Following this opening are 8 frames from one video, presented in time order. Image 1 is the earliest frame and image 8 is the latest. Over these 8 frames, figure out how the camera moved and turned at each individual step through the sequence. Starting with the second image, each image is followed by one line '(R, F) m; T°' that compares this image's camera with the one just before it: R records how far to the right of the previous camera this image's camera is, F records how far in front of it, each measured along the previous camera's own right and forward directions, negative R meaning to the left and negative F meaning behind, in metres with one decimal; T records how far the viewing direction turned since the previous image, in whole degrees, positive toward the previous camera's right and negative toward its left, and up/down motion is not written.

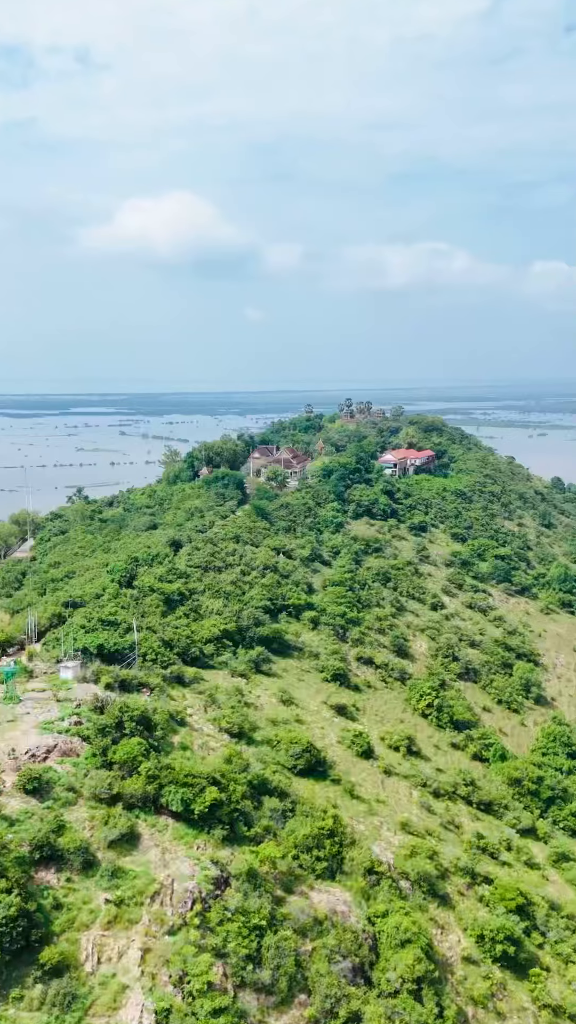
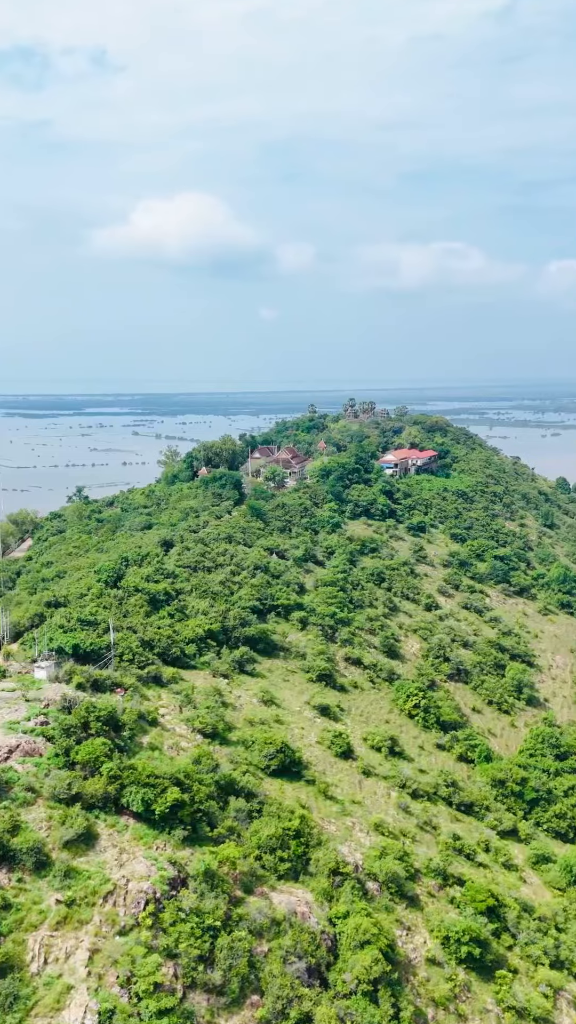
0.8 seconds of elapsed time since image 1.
(+0.7, 0.0) m; 0°
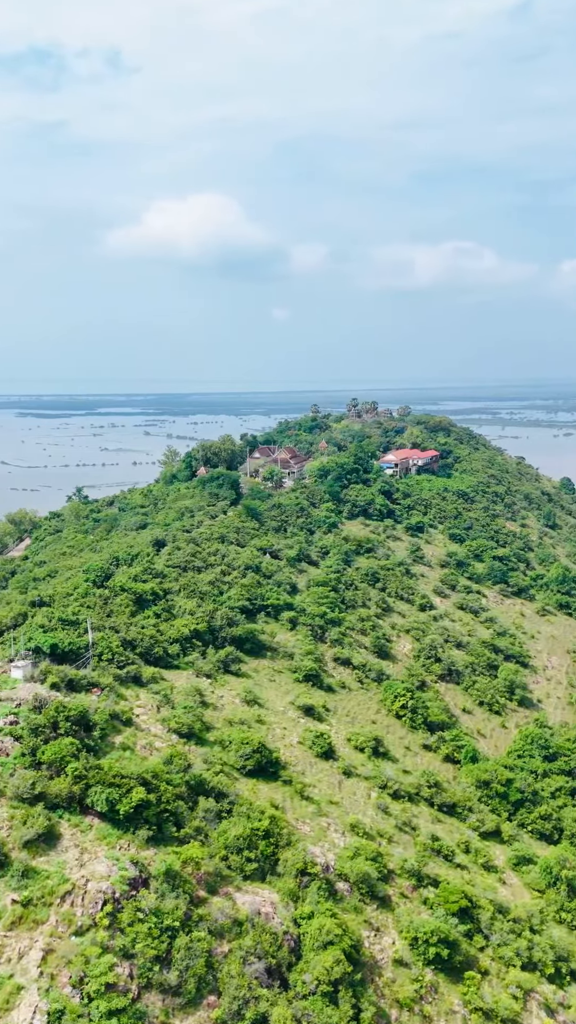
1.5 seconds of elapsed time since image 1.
(+0.6, 0.0) m; 0°
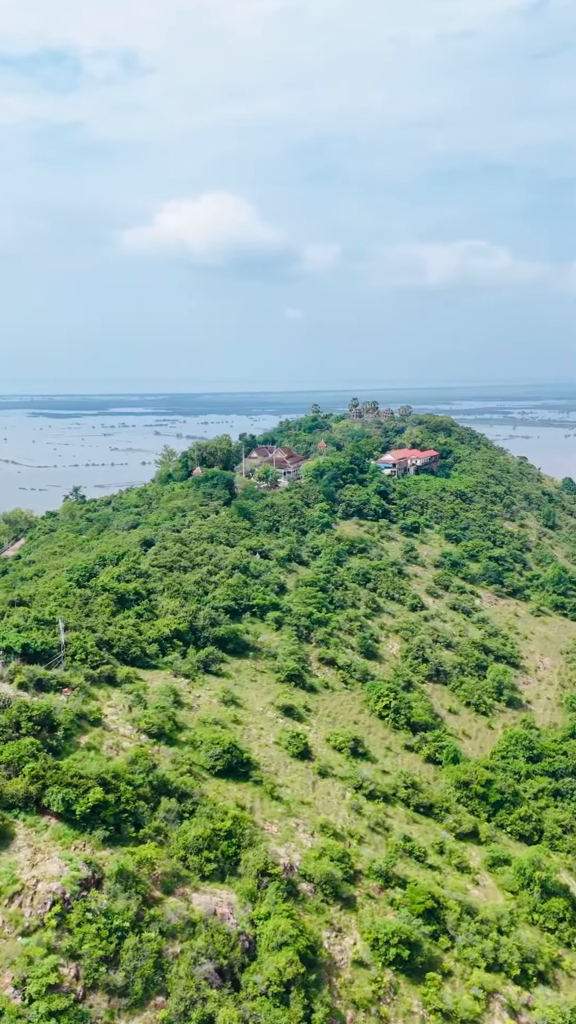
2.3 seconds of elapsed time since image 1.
(+0.7, 0.0) m; 0°
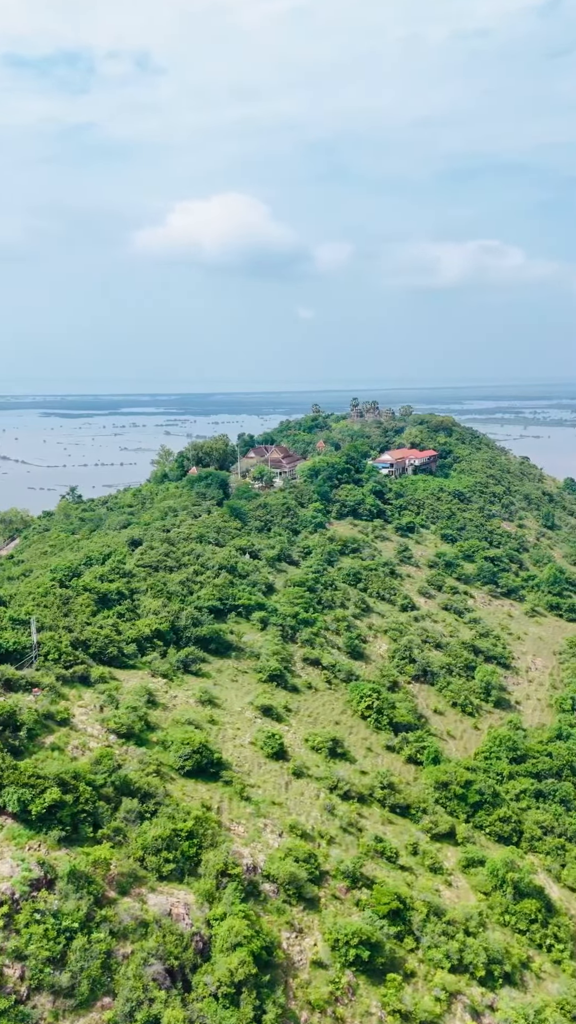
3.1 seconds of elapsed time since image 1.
(+0.7, 0.0) m; 0°
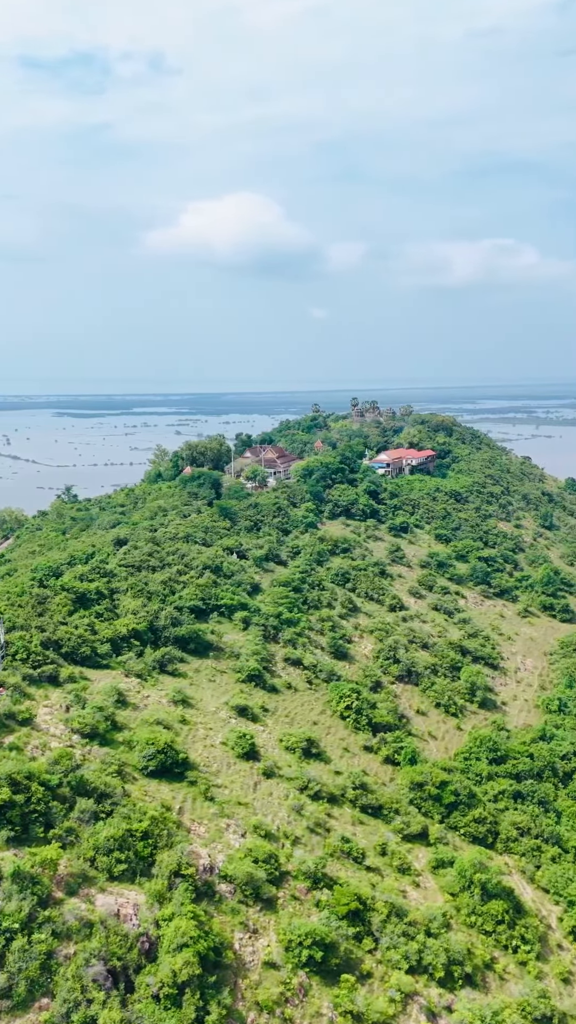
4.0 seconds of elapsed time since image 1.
(+0.8, 0.0) m; 0°
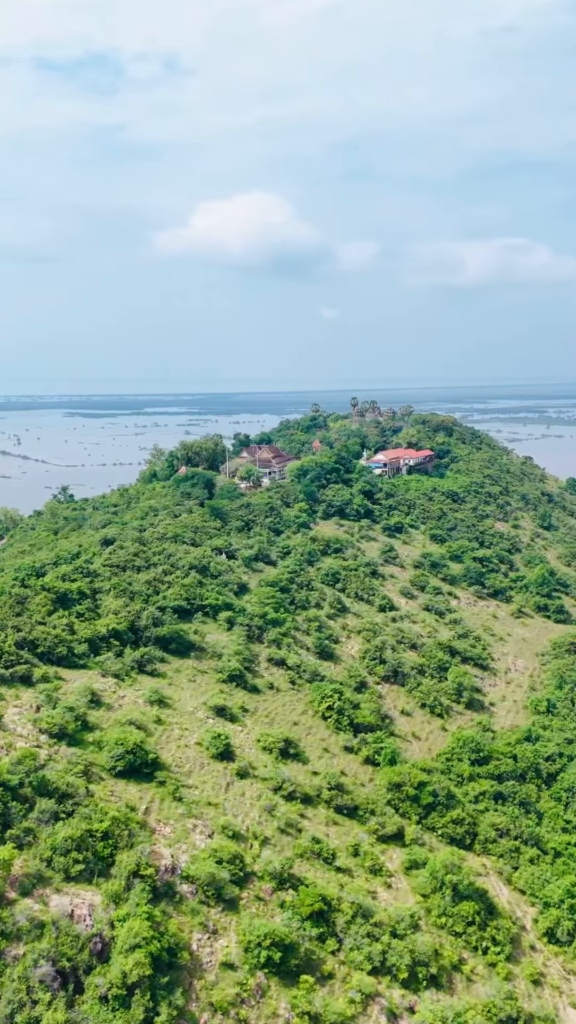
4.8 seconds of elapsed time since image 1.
(+0.7, 0.0) m; 0°
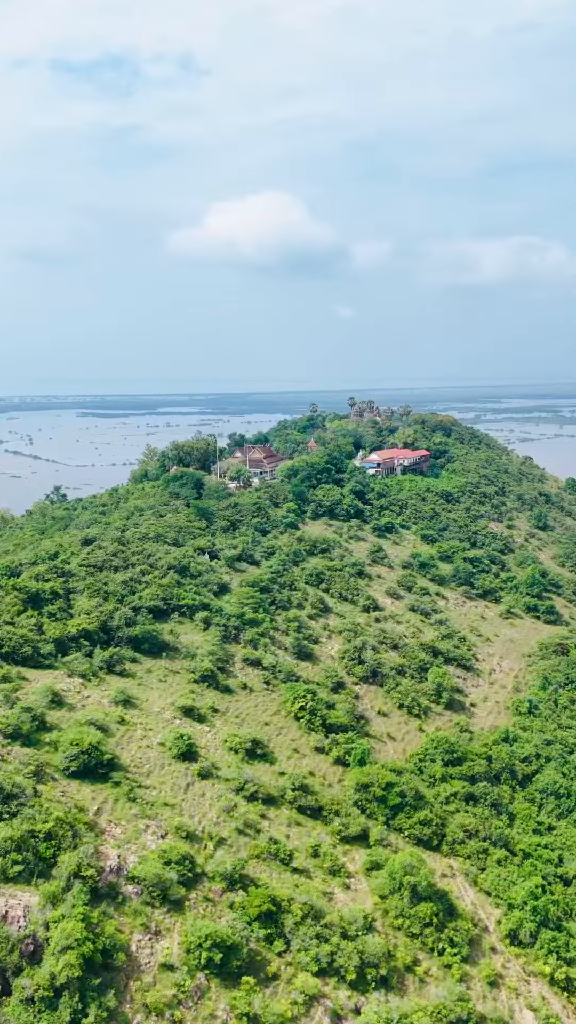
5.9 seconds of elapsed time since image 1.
(+1.0, 0.0) m; 0°
